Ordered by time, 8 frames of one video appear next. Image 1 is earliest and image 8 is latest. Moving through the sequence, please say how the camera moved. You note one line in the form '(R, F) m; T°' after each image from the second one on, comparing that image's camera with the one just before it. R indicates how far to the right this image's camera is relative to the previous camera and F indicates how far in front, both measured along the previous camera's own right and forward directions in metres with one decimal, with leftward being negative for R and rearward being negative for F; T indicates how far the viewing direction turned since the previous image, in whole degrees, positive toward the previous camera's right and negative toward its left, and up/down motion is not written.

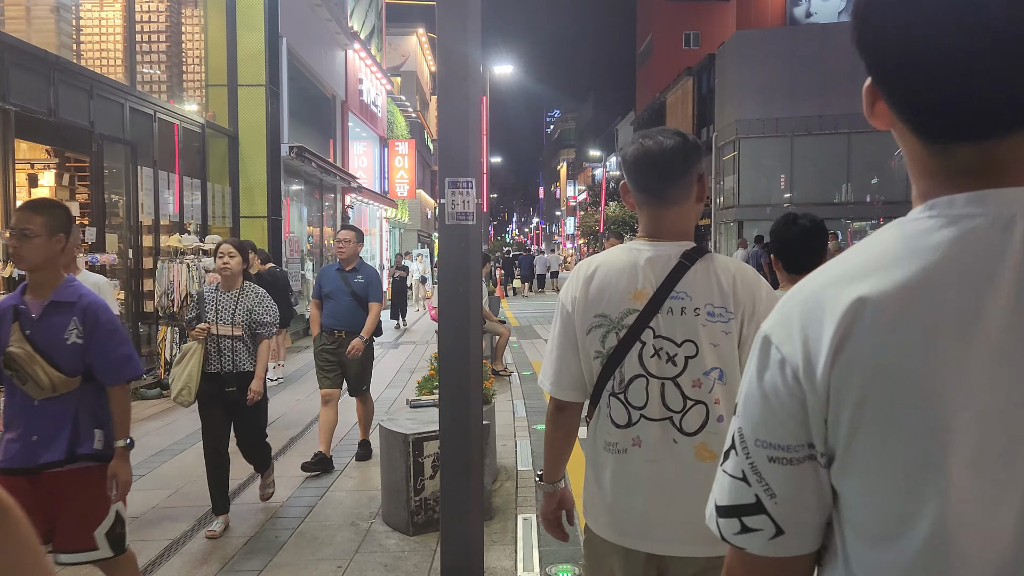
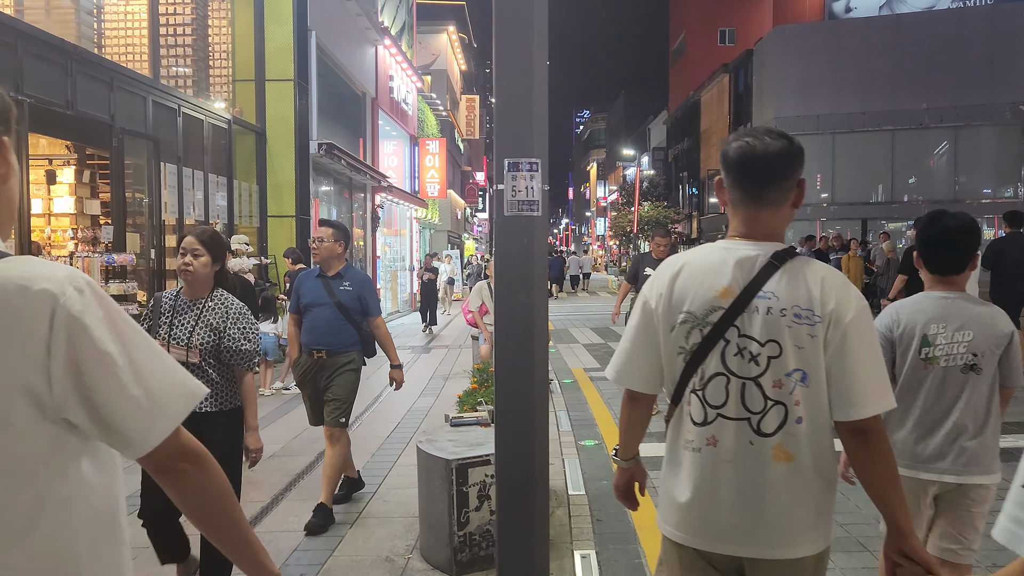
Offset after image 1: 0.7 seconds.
(-0.2, +0.6) m; -2°
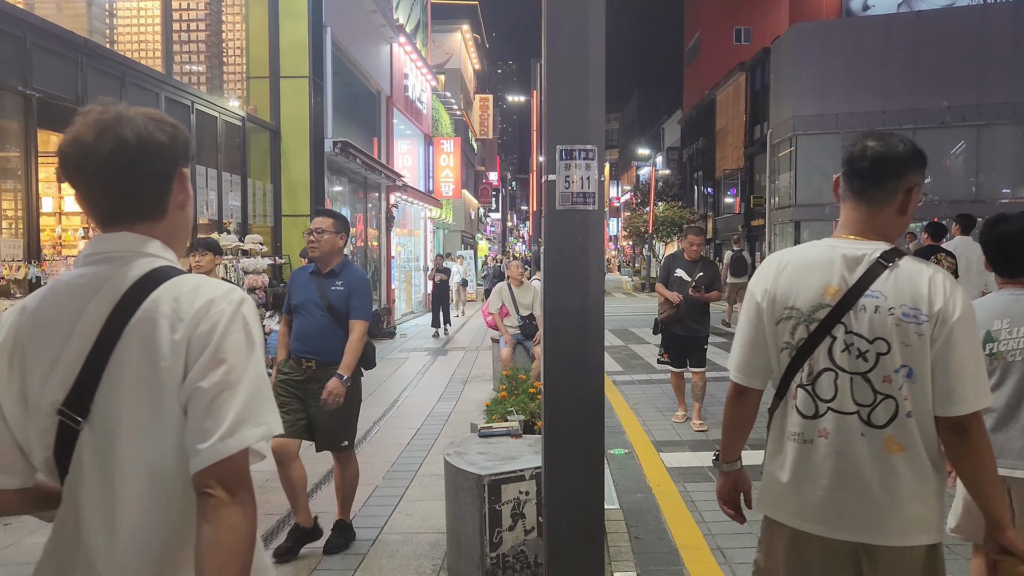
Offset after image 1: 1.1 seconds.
(-0.1, +0.3) m; -1°
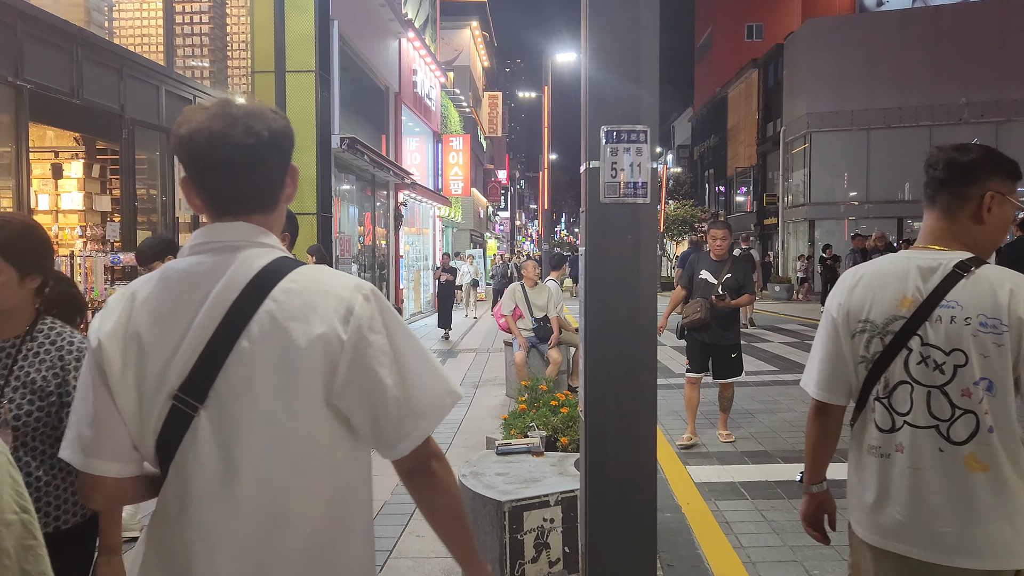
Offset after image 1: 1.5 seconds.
(-0.1, +0.4) m; -1°
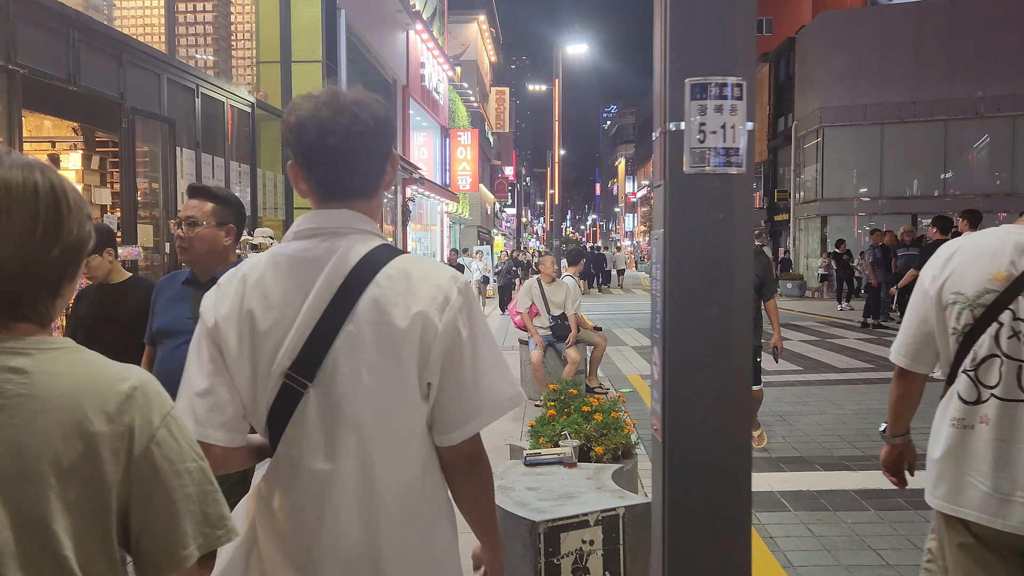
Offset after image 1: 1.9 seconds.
(-0.1, +0.4) m; 0°
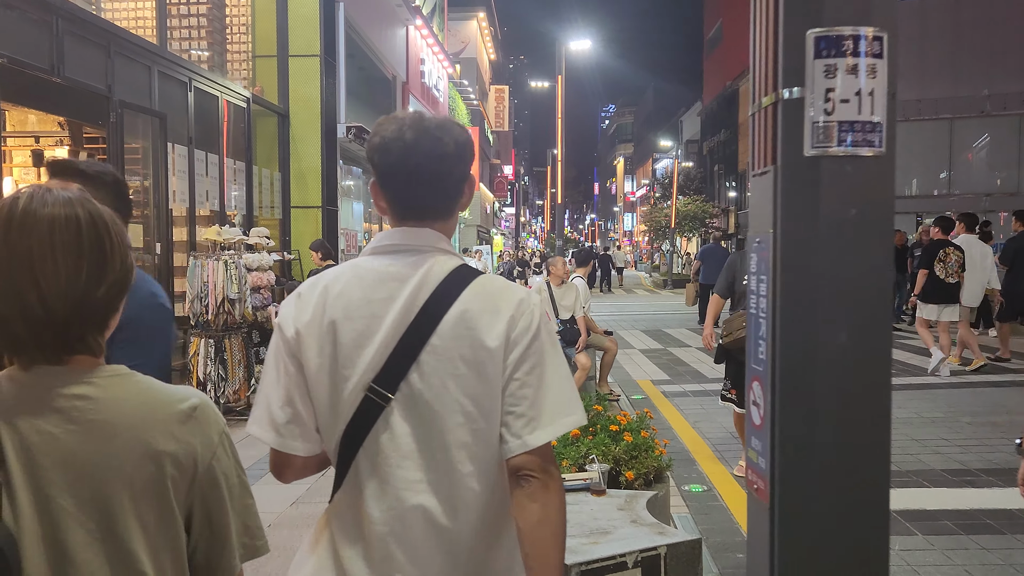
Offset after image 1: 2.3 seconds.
(-0.1, +0.4) m; 0°
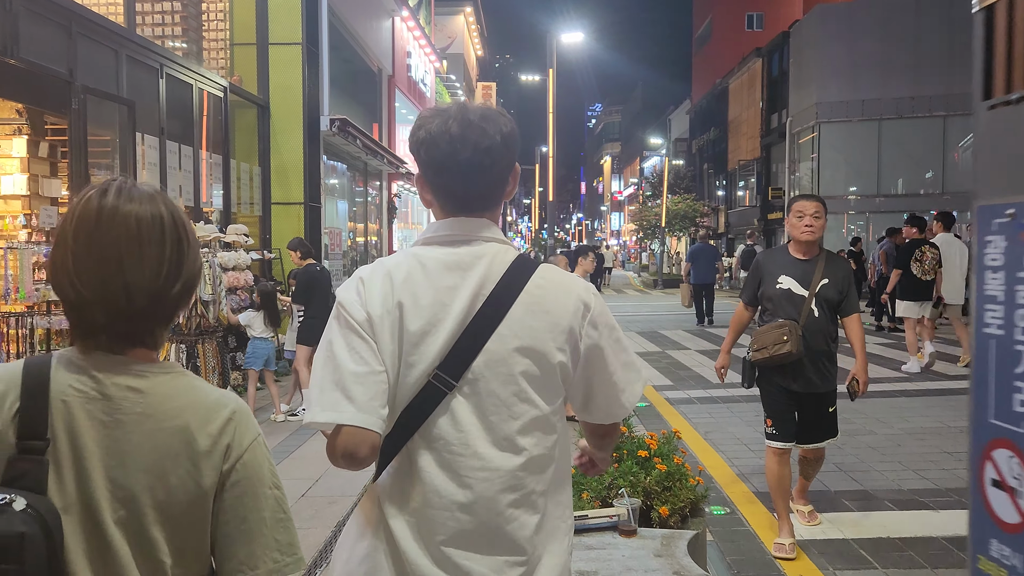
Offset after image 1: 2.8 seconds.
(-0.1, +0.5) m; +1°
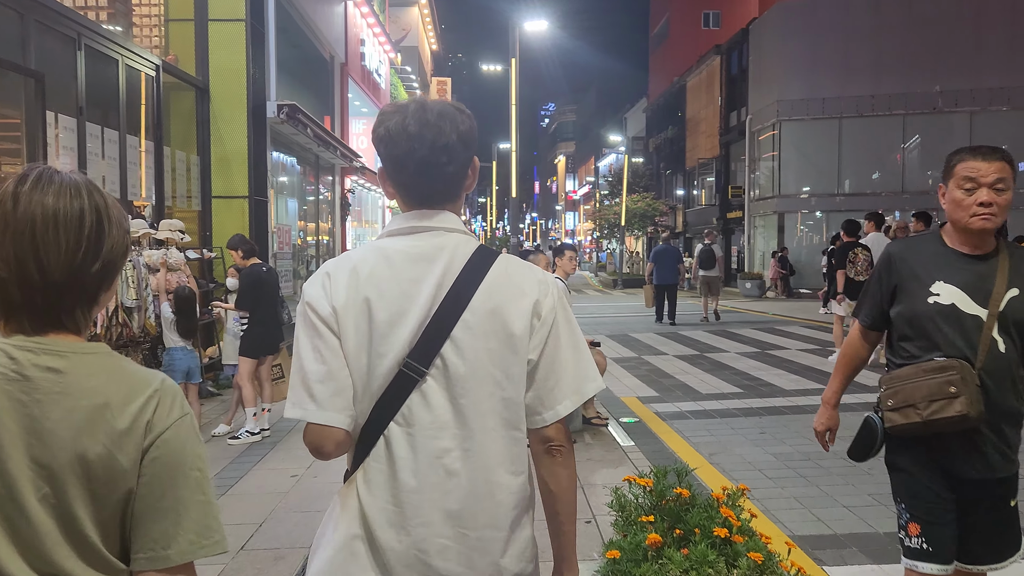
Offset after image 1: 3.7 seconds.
(-0.2, +0.8) m; +4°
